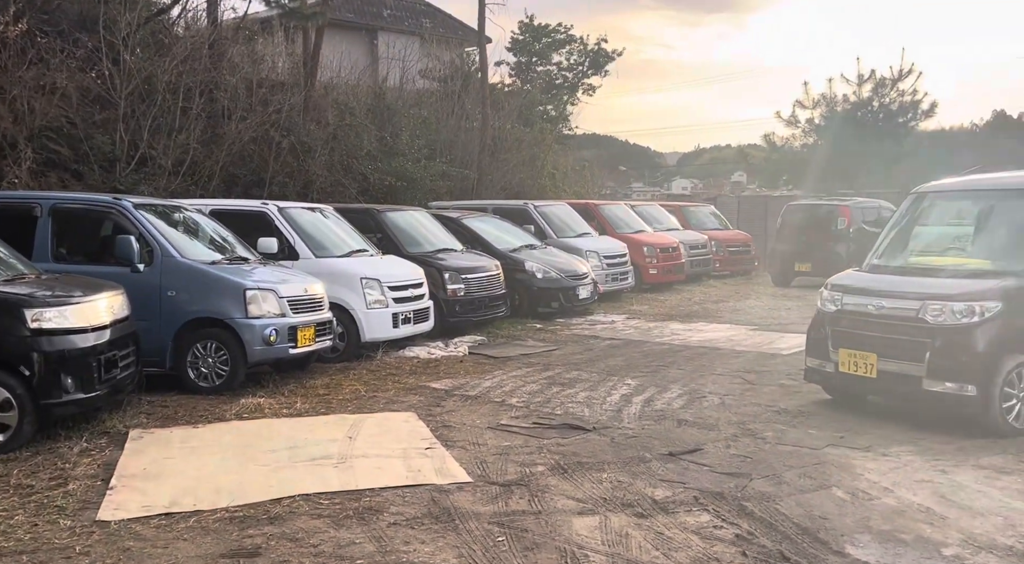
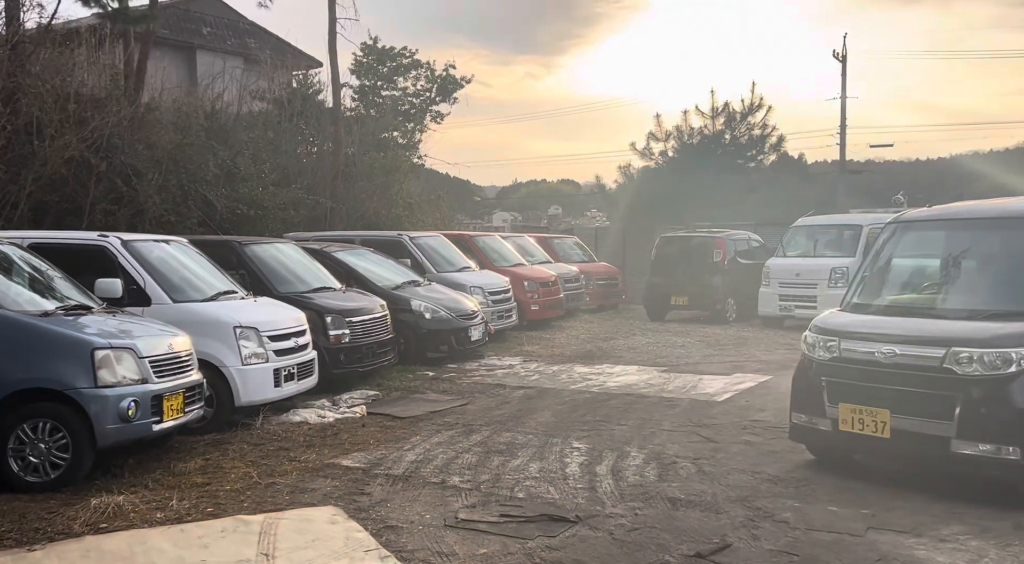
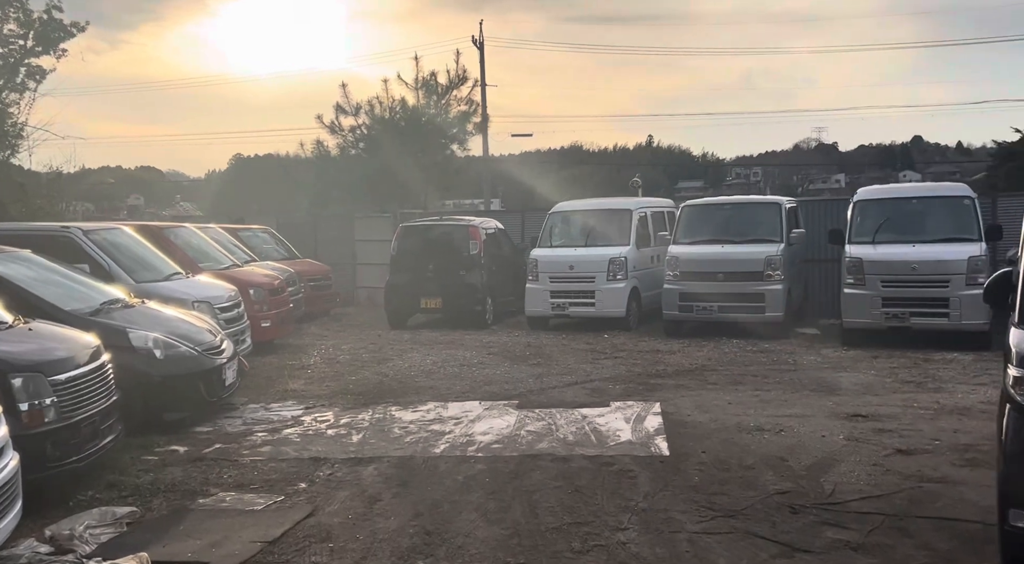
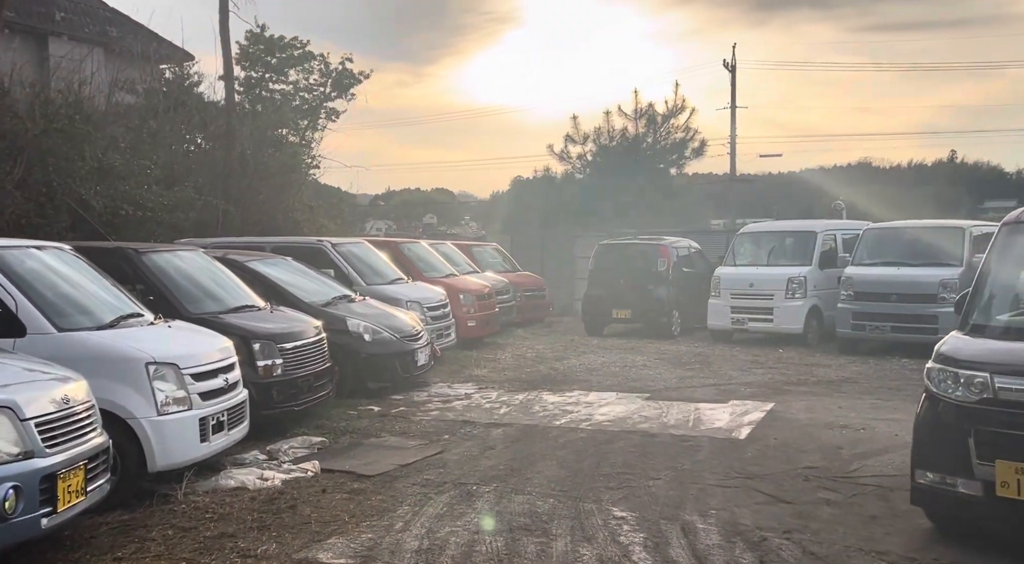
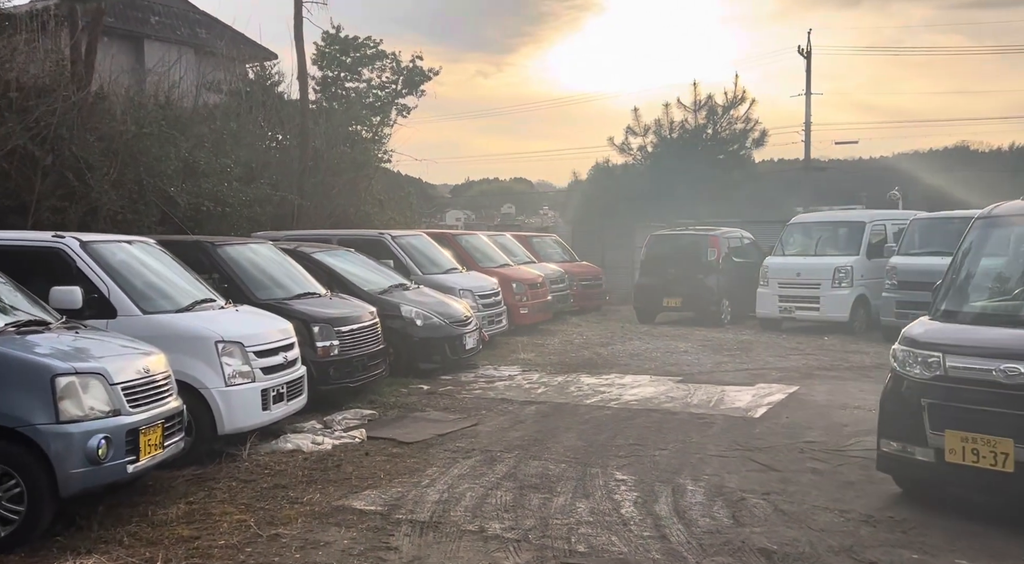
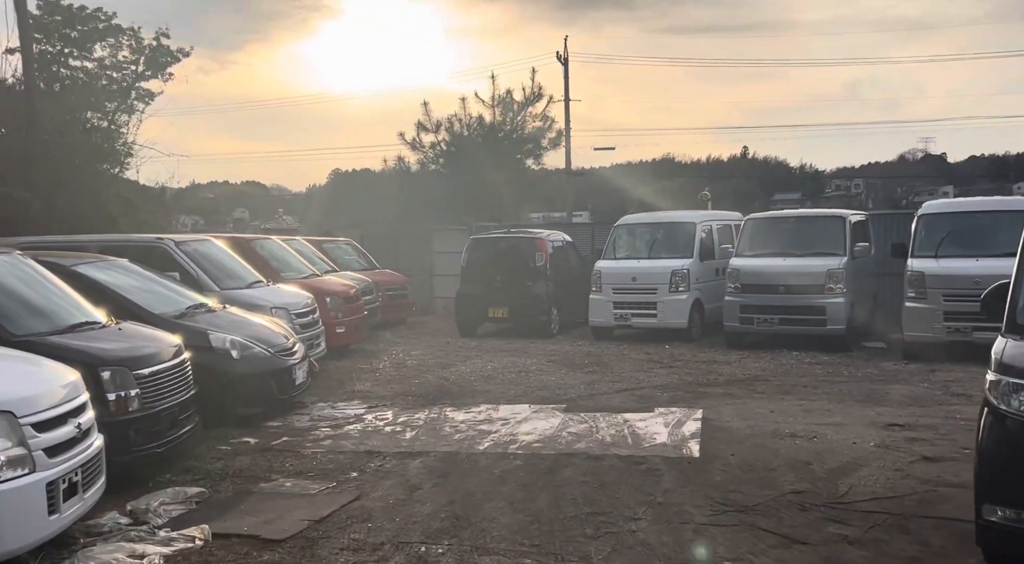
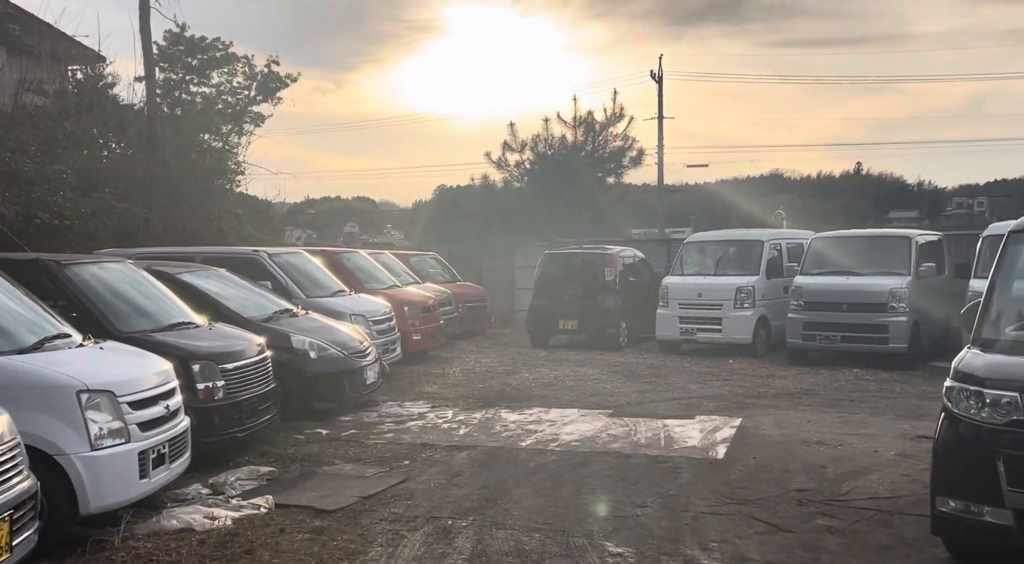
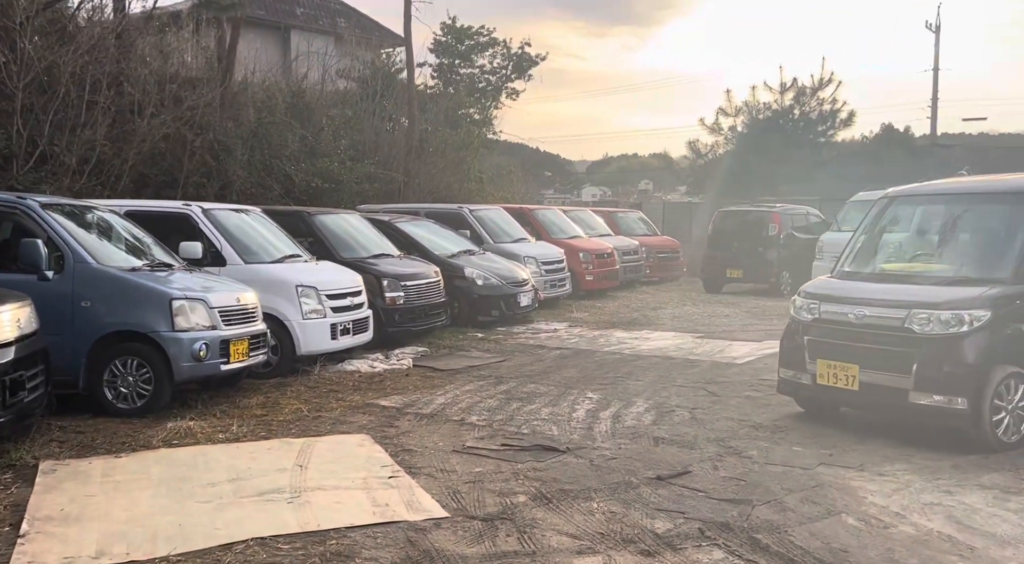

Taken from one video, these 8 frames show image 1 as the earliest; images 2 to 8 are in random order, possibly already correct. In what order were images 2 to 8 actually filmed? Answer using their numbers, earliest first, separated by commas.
8, 2, 5, 4, 7, 6, 3
